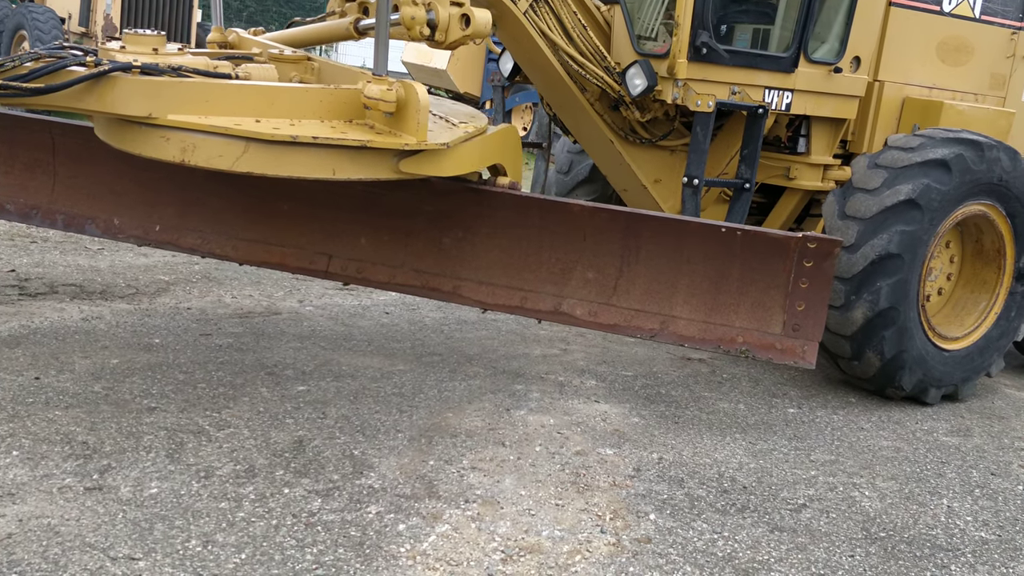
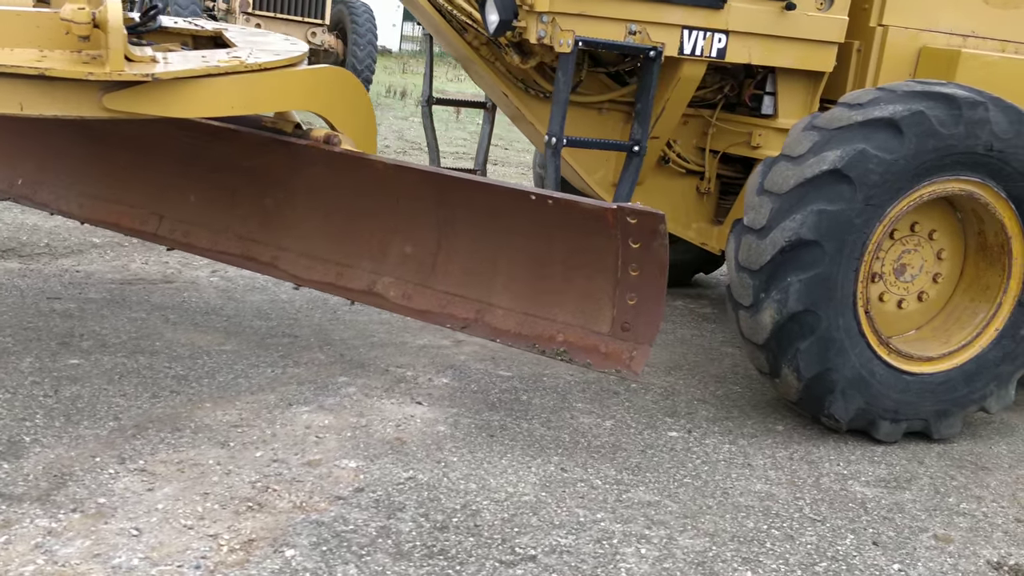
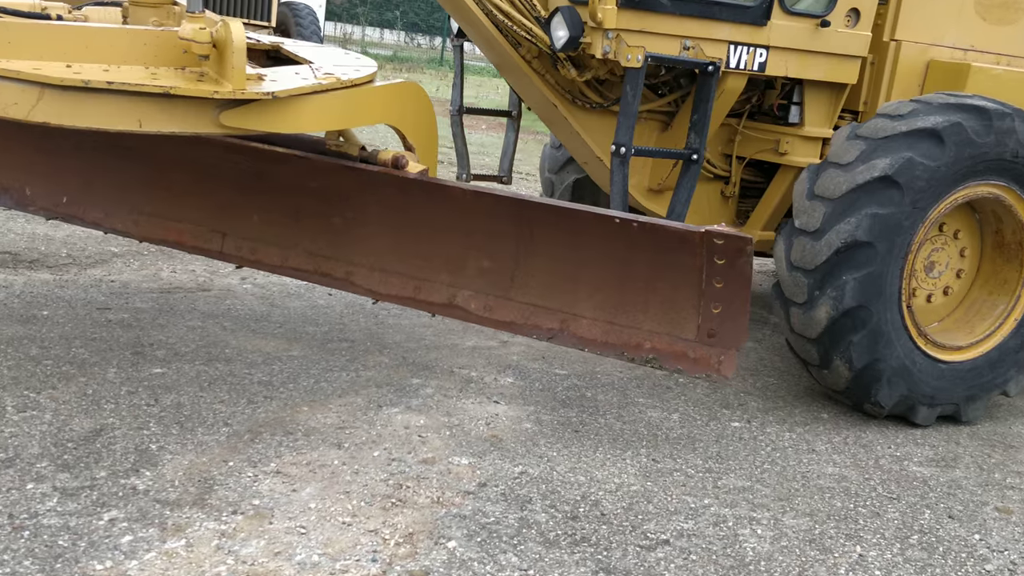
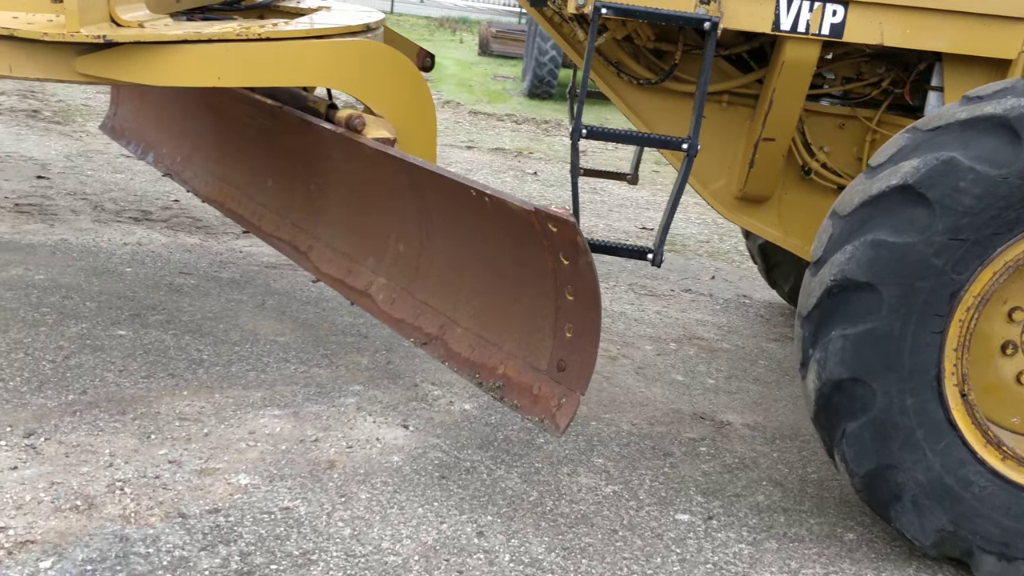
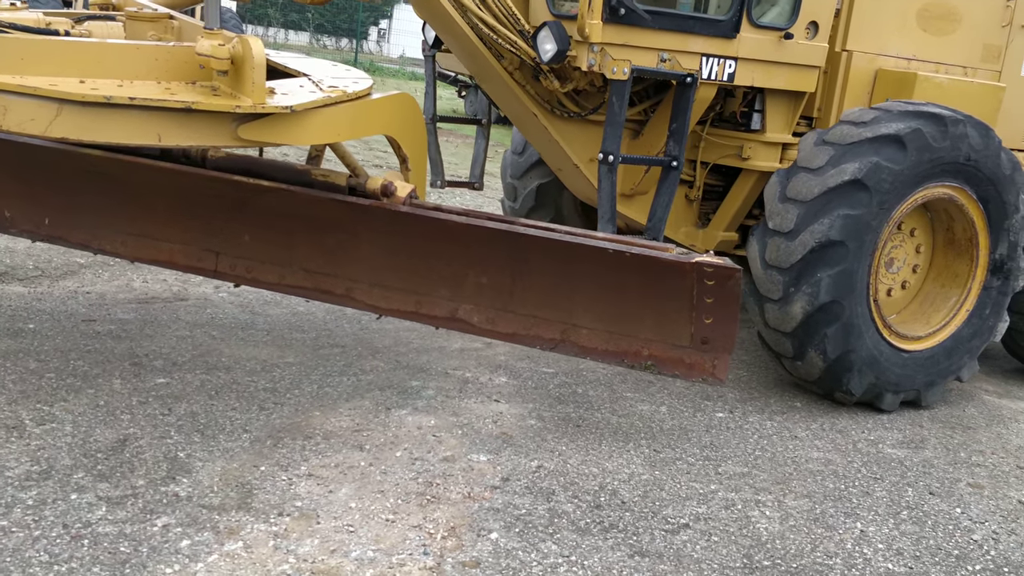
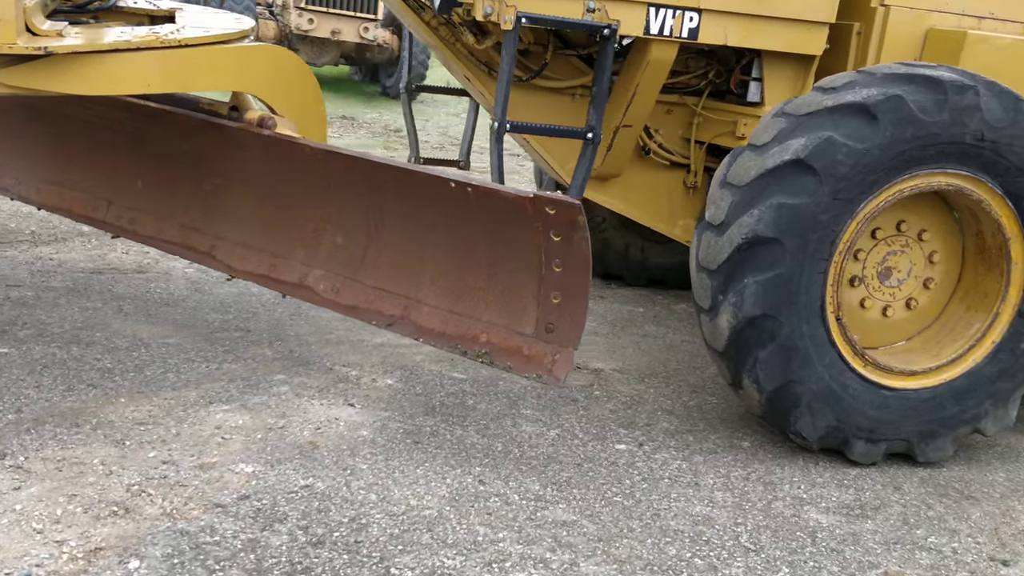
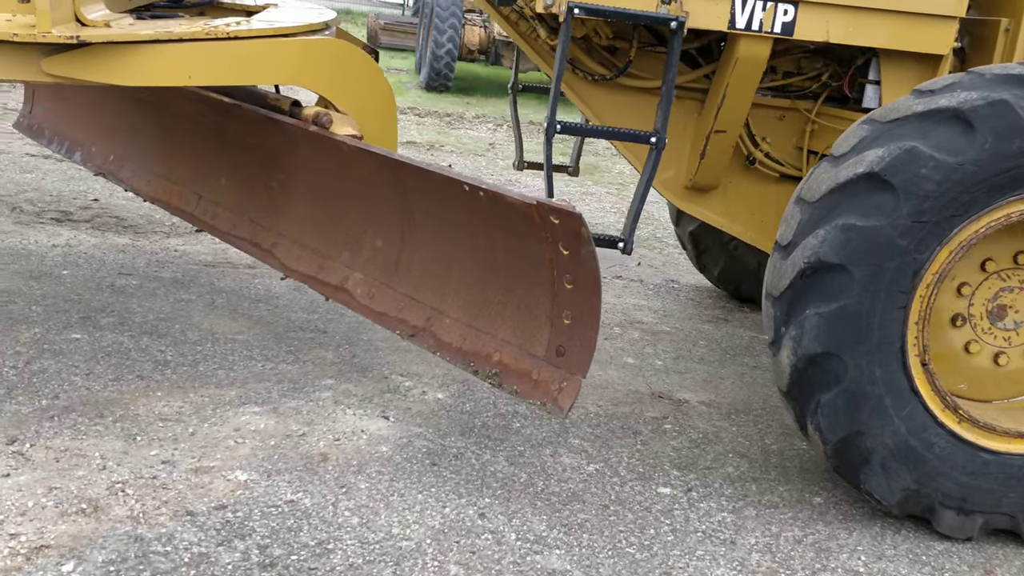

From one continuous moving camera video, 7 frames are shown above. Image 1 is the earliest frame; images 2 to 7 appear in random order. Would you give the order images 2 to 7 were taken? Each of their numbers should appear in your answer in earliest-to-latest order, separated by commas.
5, 3, 2, 6, 7, 4
